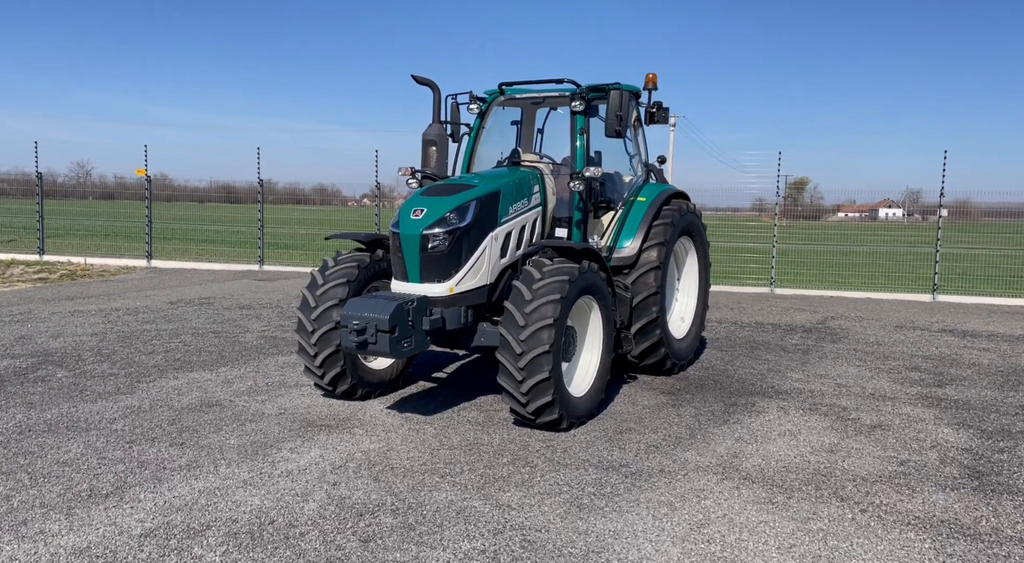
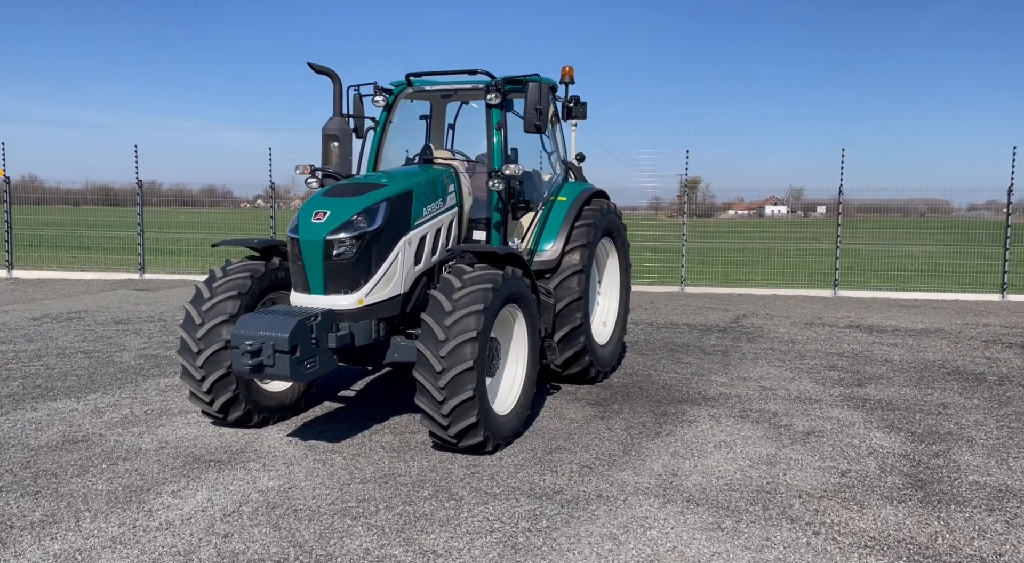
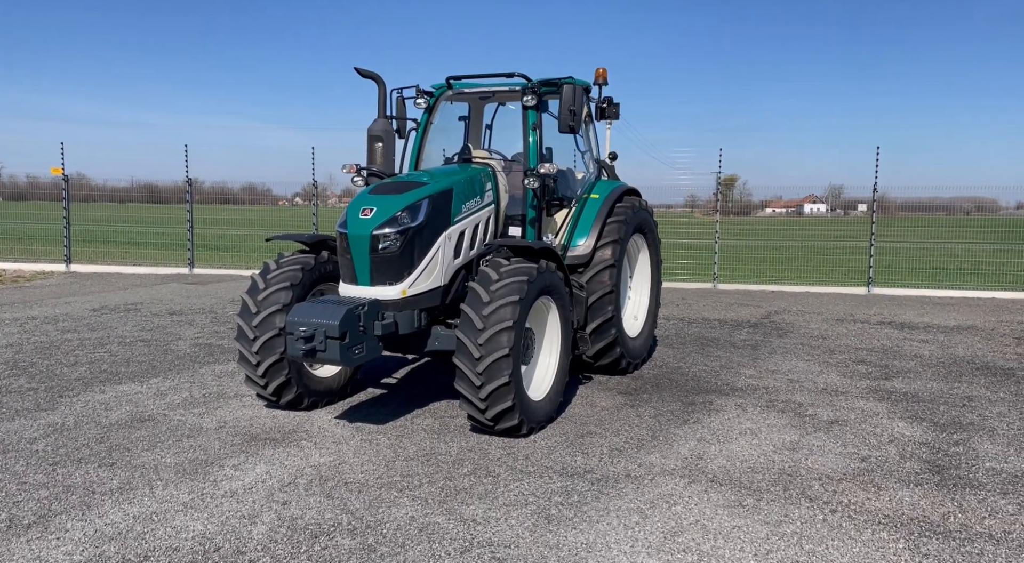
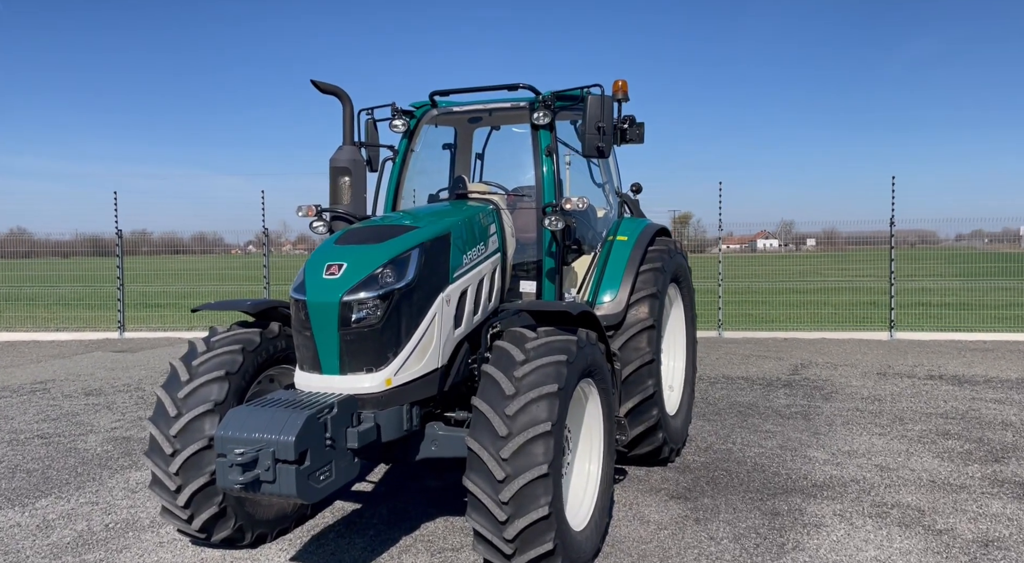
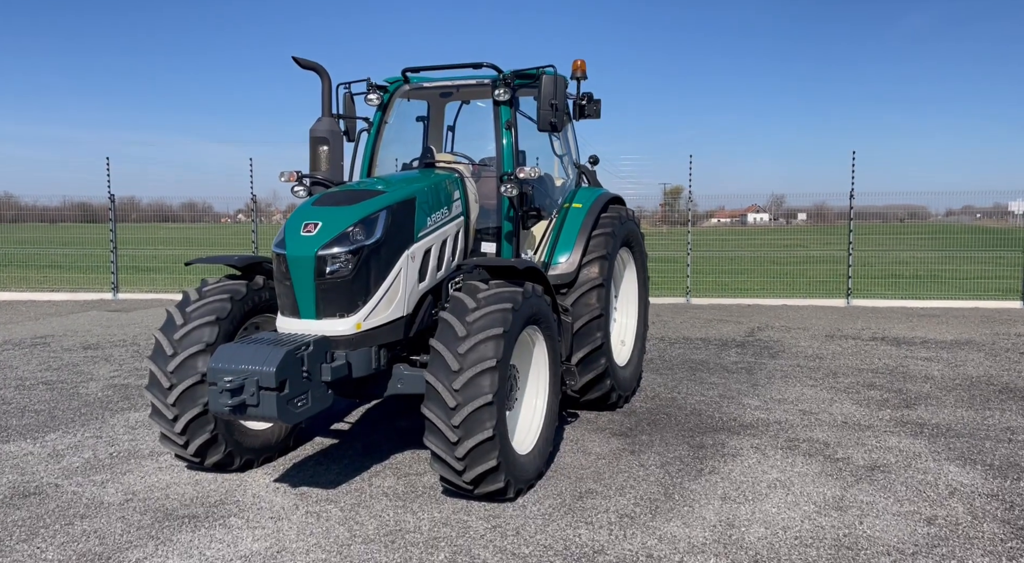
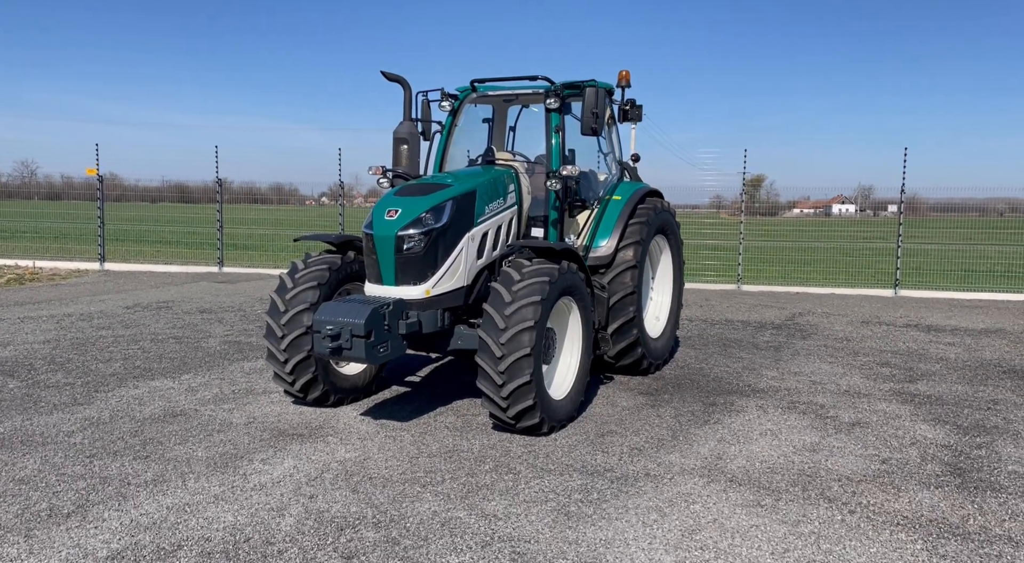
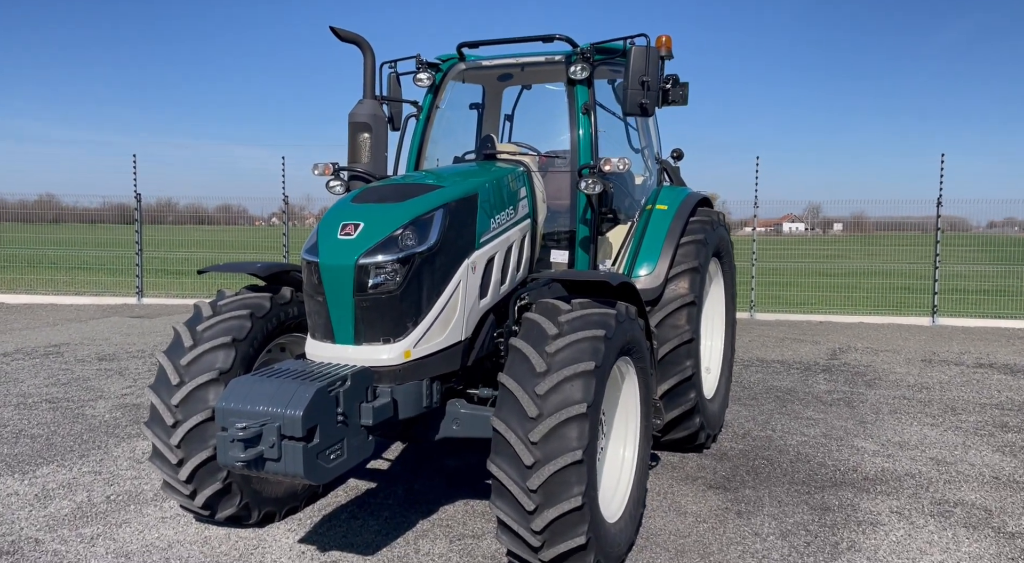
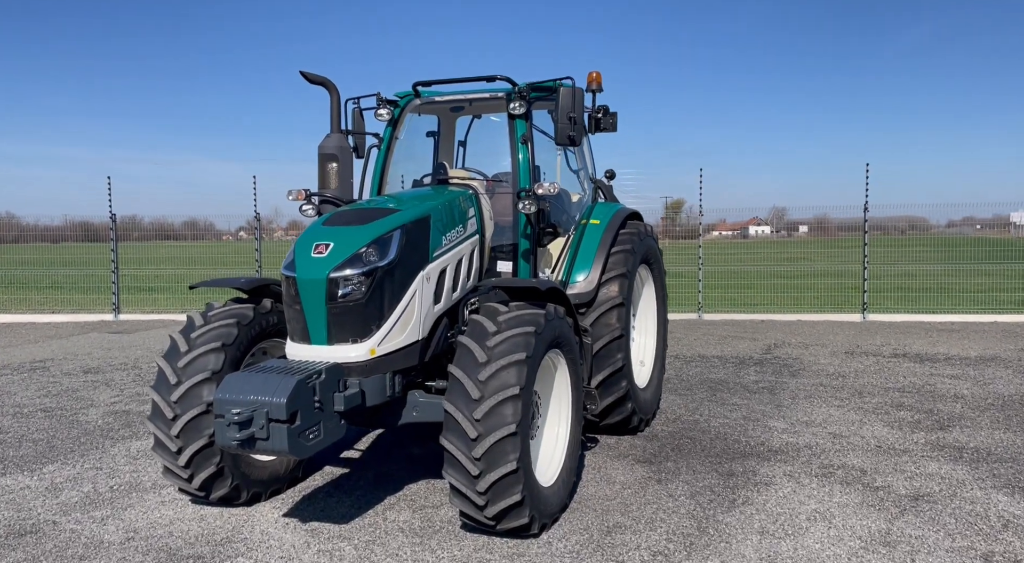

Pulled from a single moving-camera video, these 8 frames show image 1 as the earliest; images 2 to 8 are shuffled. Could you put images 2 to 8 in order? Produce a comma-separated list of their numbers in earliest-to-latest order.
6, 3, 2, 5, 8, 4, 7
